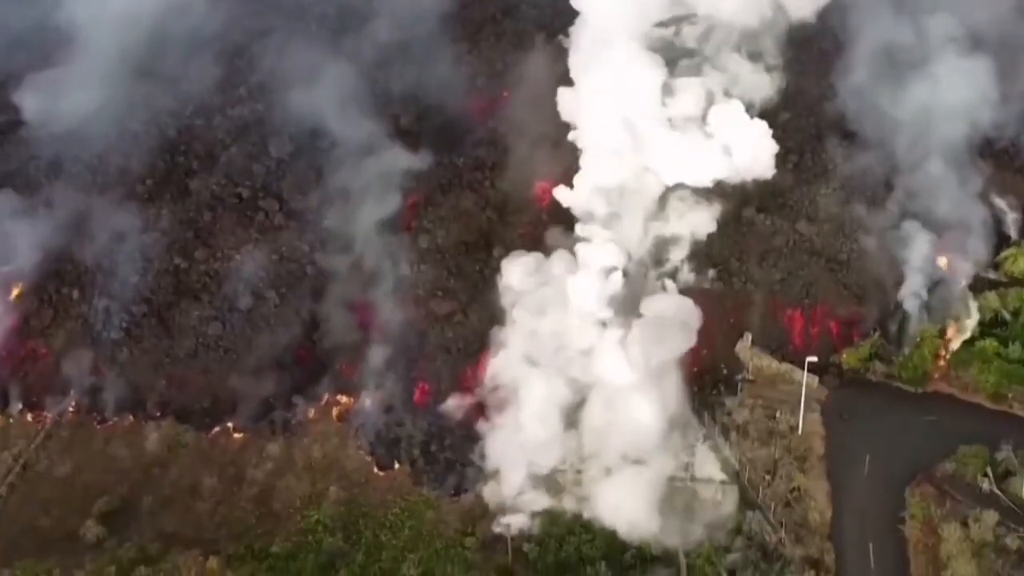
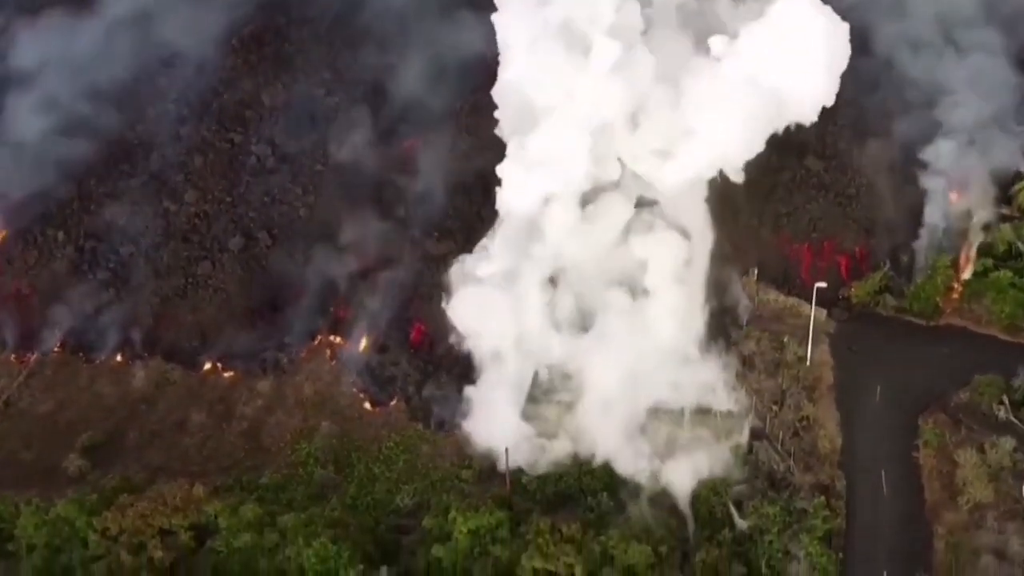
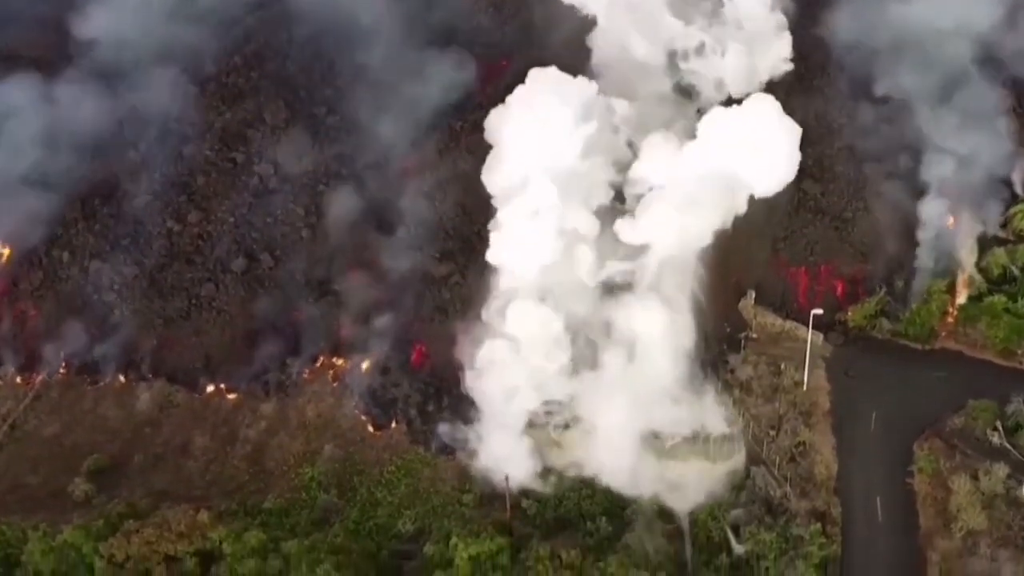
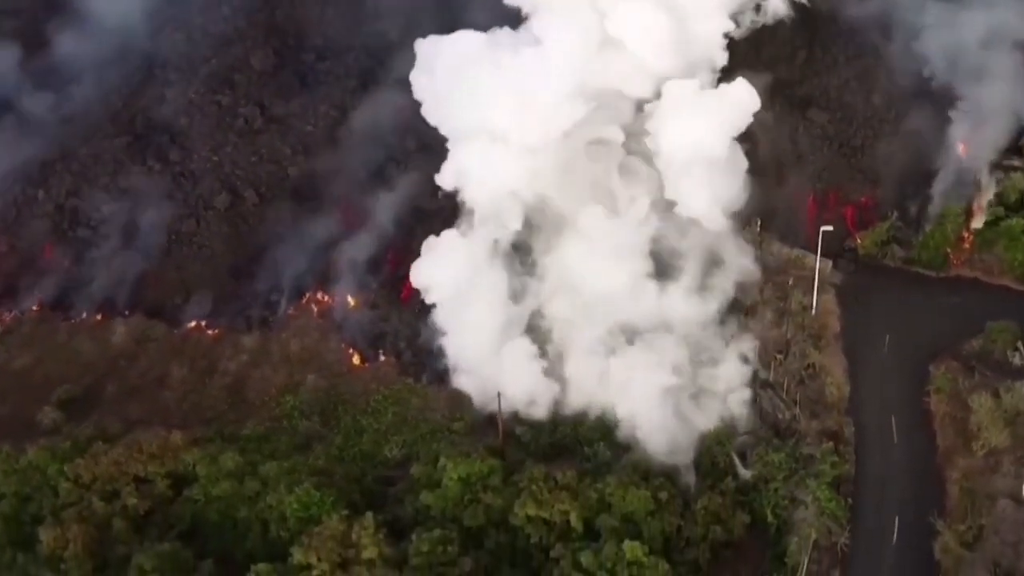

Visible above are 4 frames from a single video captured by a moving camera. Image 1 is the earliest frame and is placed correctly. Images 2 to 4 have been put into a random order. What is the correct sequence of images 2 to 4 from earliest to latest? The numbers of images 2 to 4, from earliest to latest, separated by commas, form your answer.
3, 2, 4
